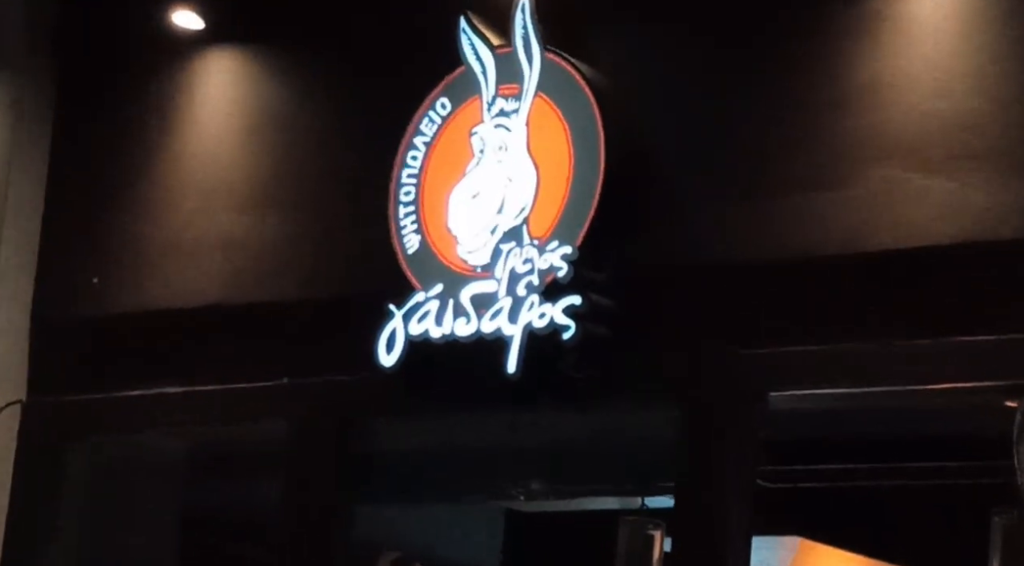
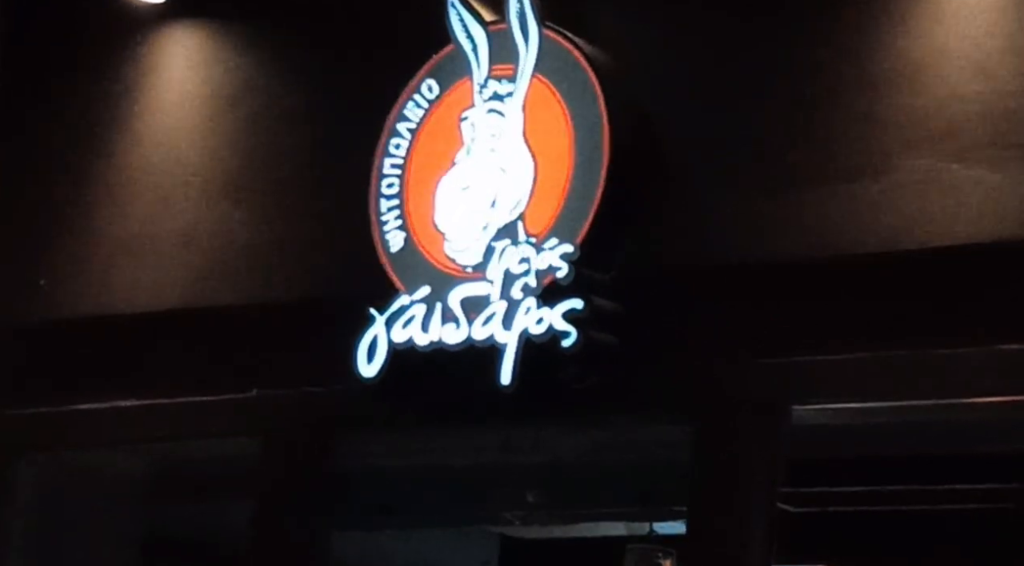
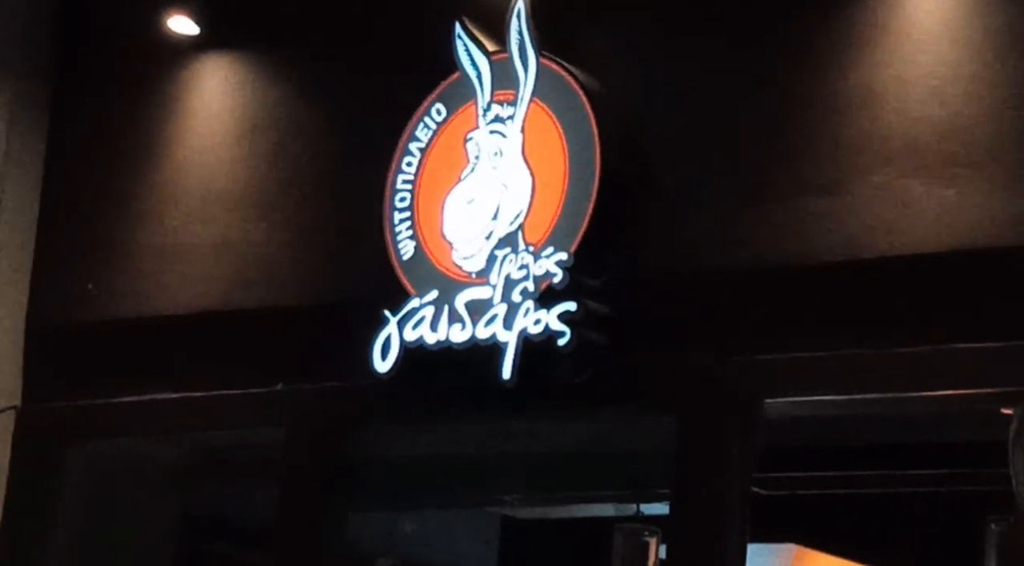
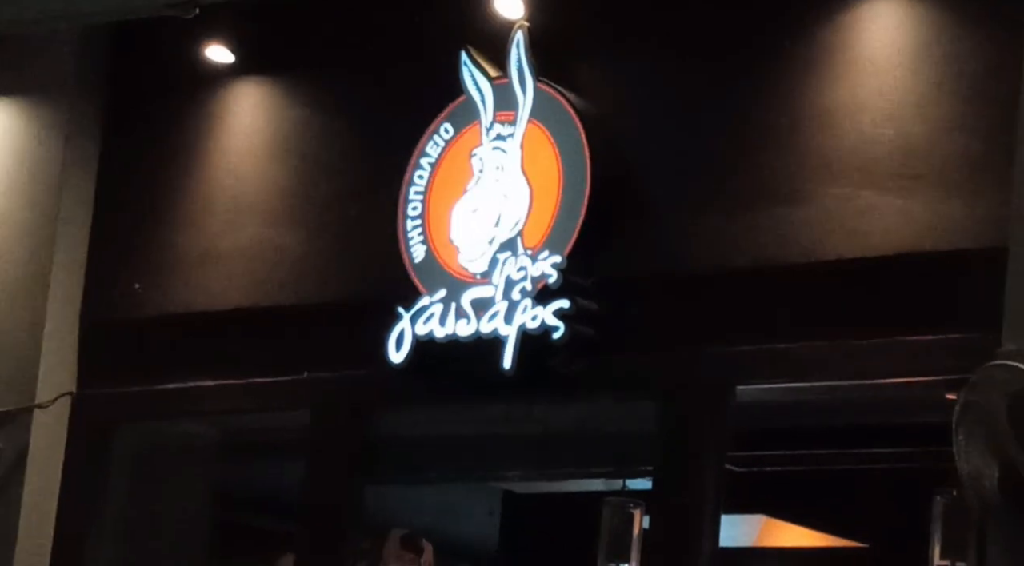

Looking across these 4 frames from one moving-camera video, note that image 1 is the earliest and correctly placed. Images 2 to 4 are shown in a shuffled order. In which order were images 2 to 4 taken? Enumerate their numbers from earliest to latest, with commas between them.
2, 3, 4
